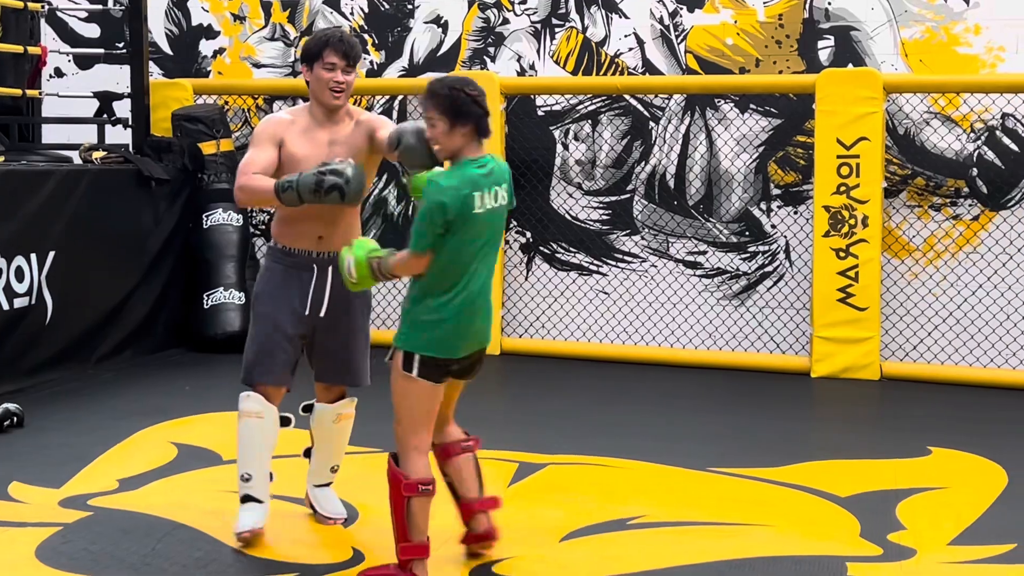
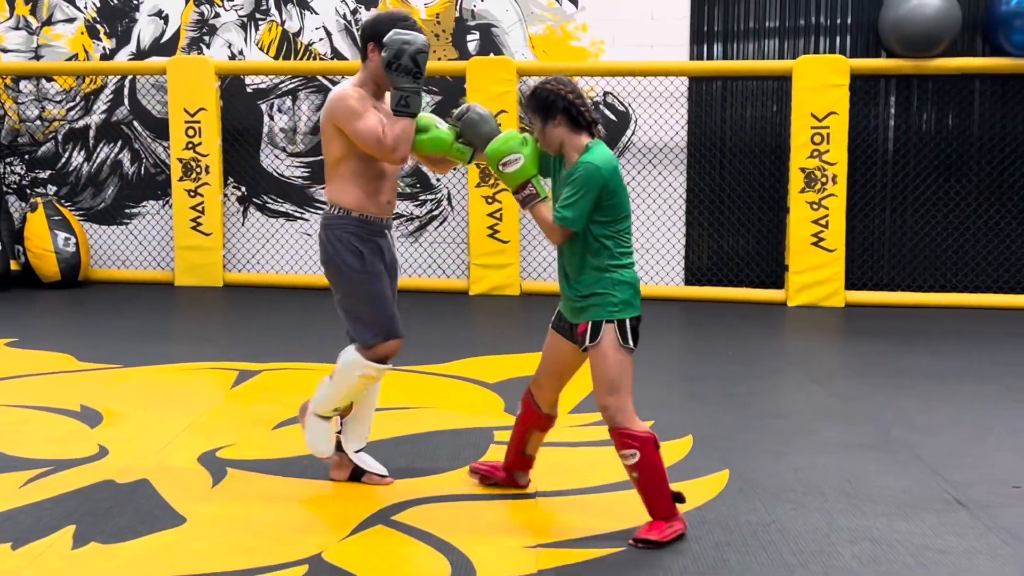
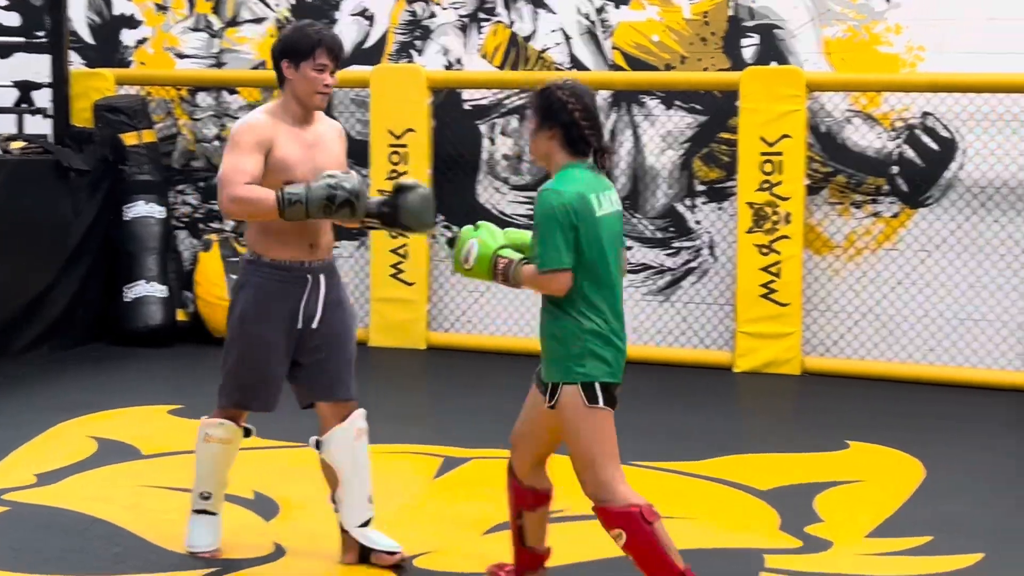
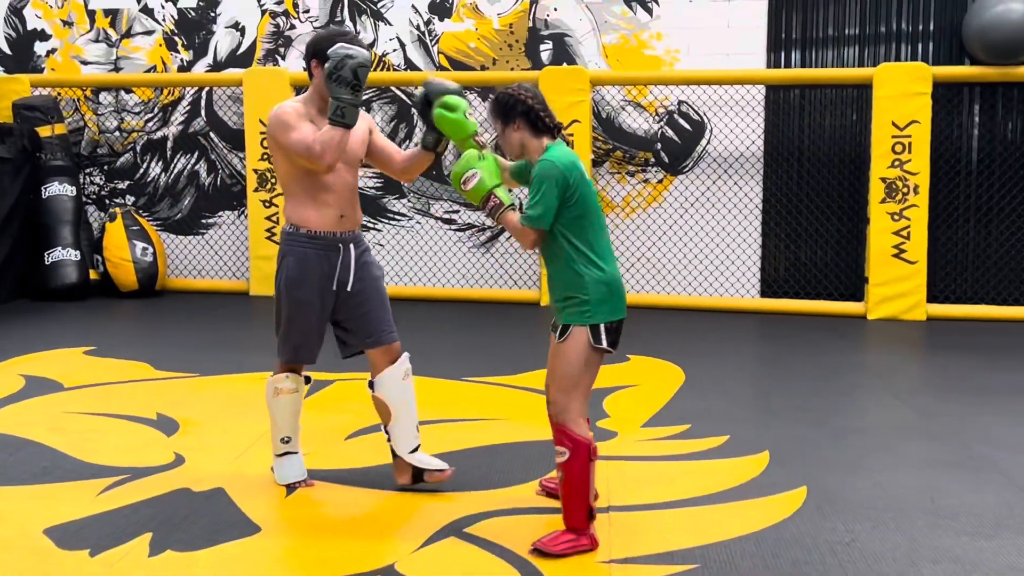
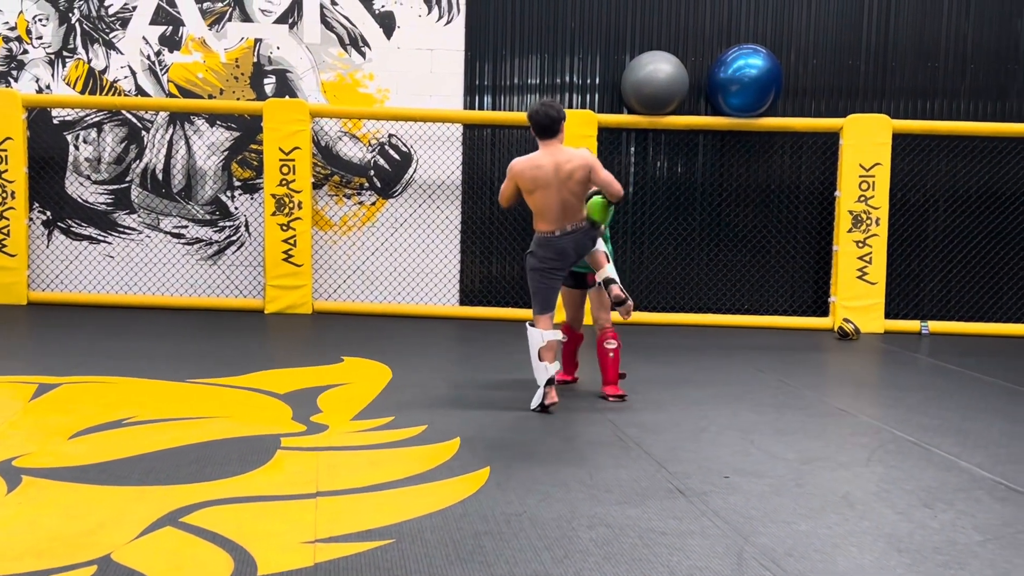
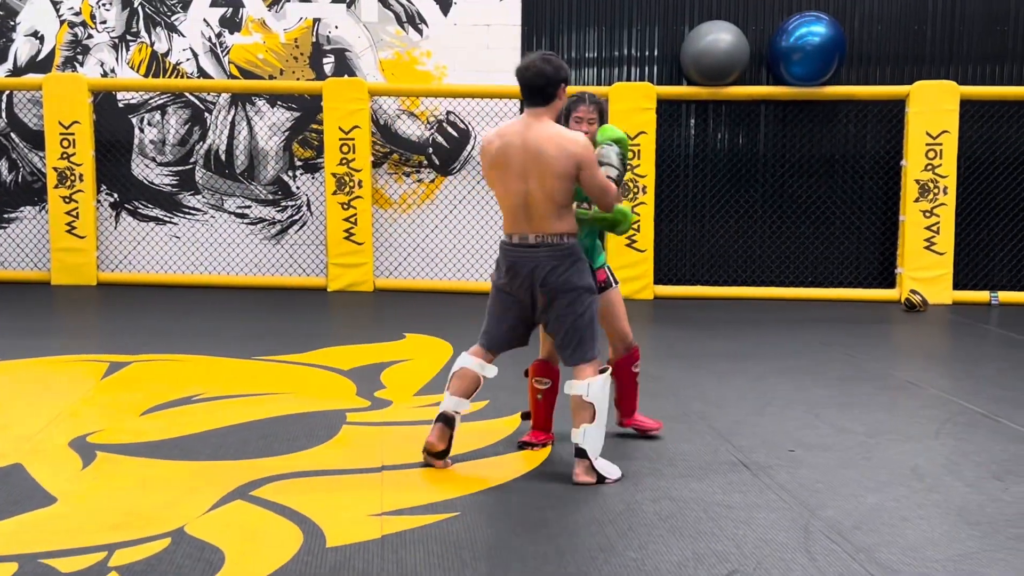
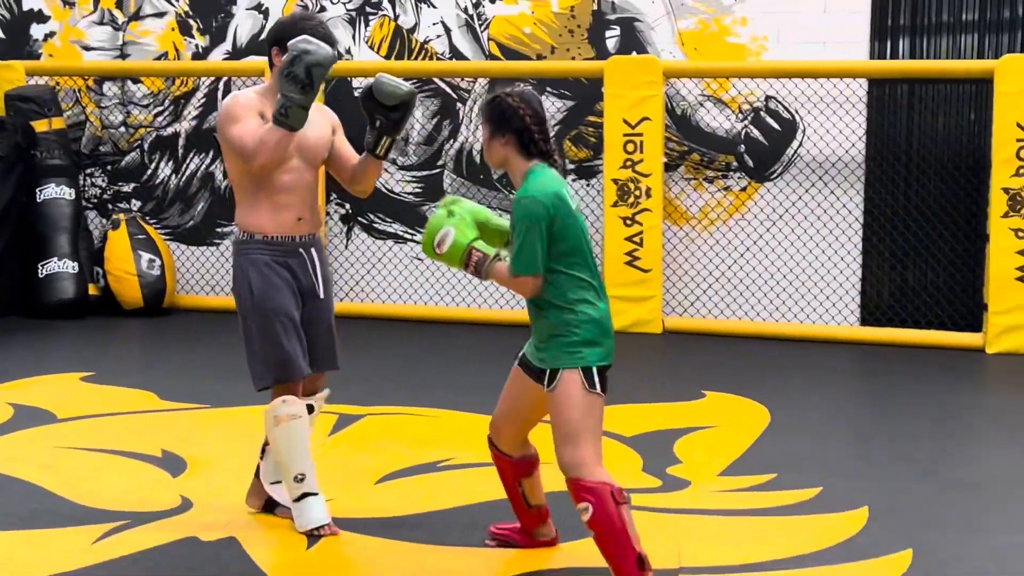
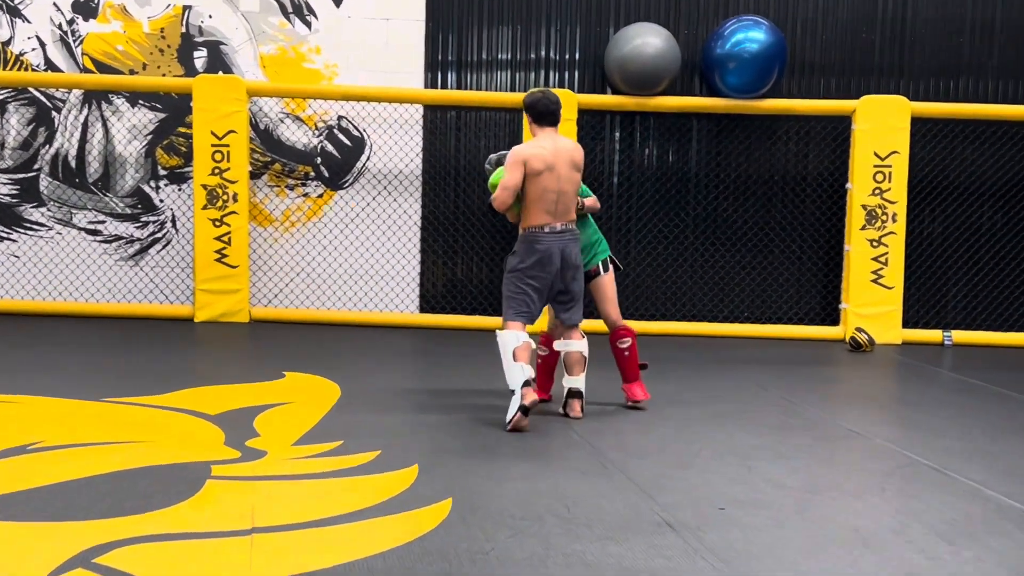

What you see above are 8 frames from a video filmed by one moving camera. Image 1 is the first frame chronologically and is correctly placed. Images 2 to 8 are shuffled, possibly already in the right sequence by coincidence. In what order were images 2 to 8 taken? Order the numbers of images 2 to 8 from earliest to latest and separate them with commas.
3, 7, 4, 2, 6, 5, 8
